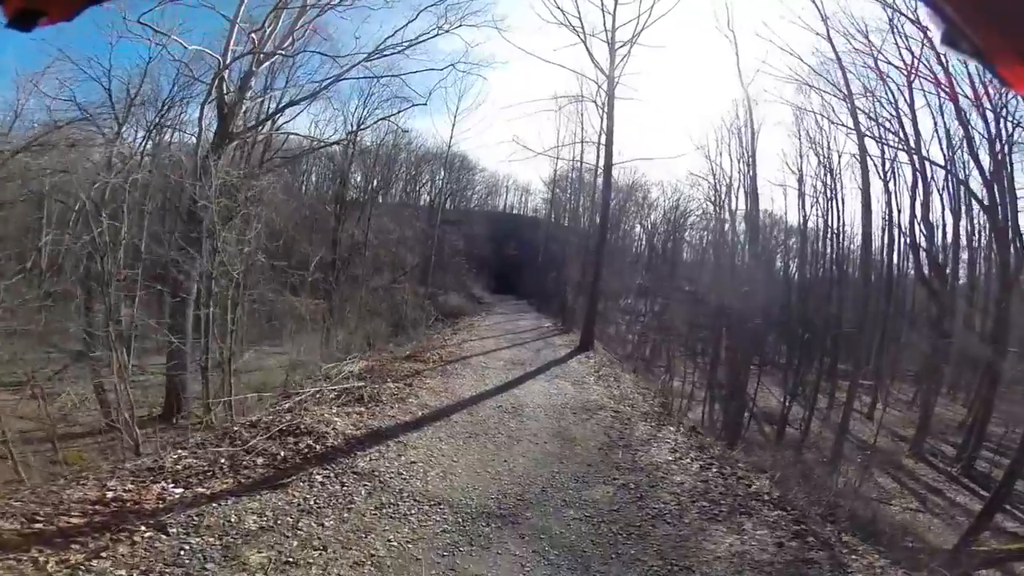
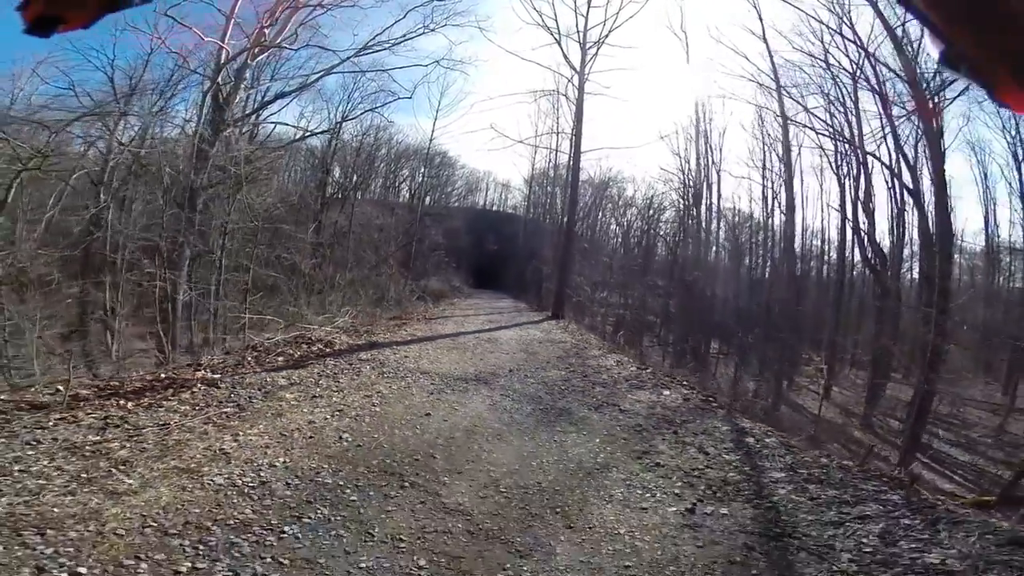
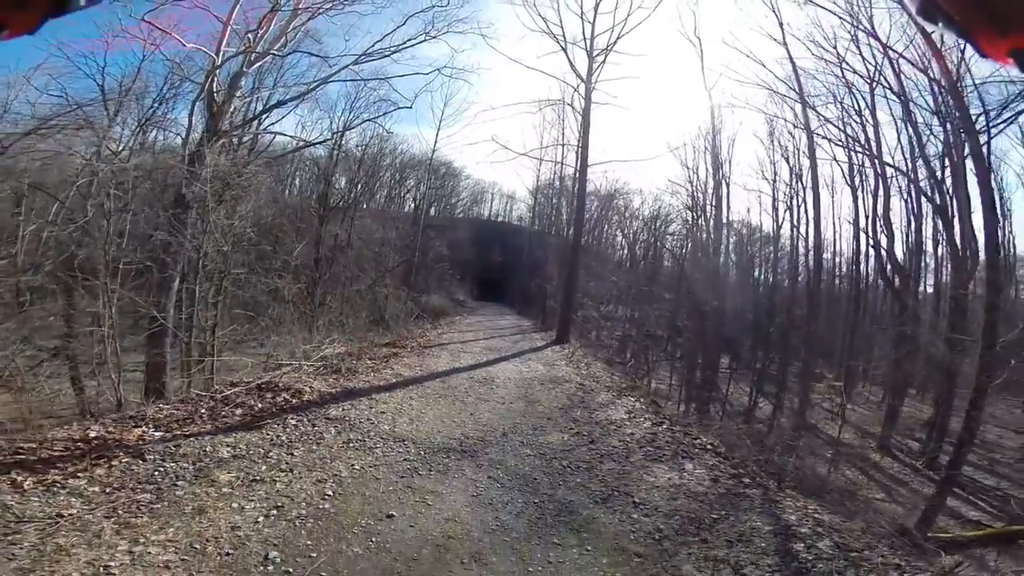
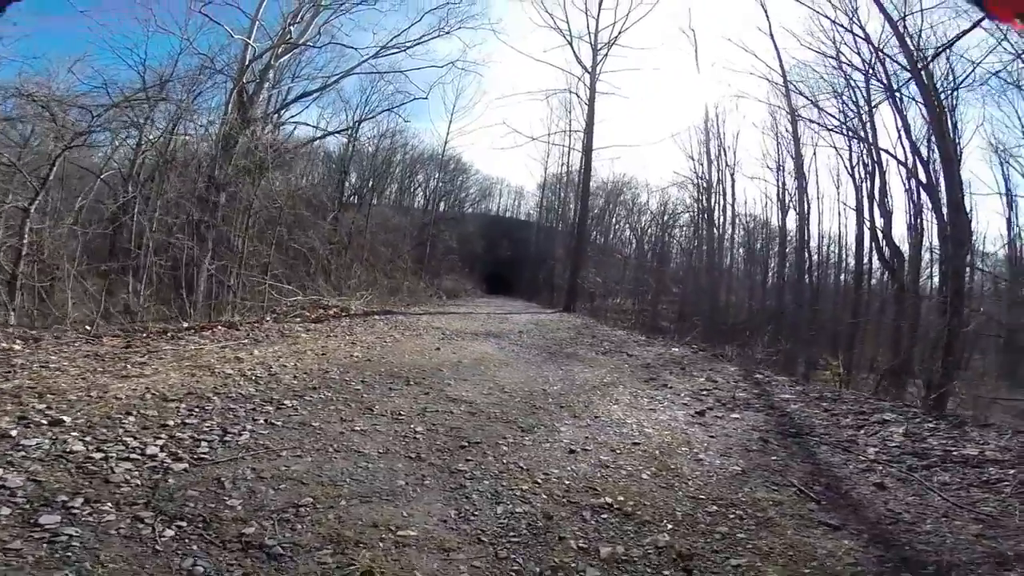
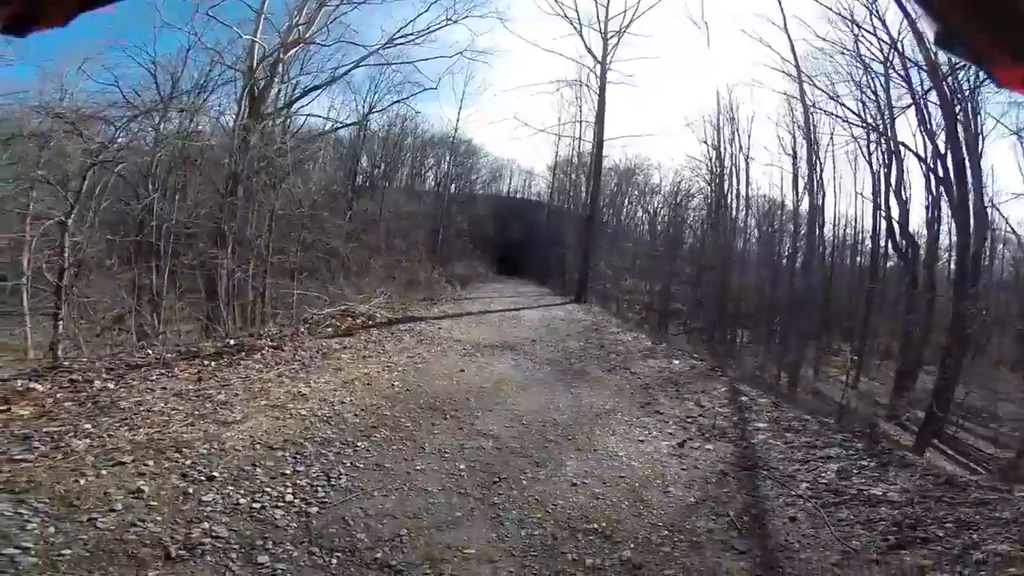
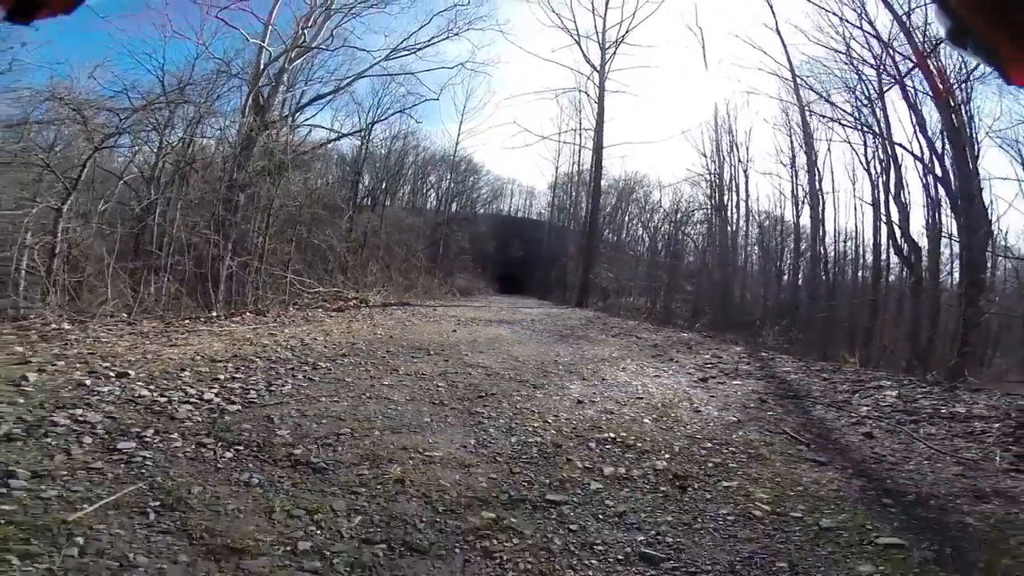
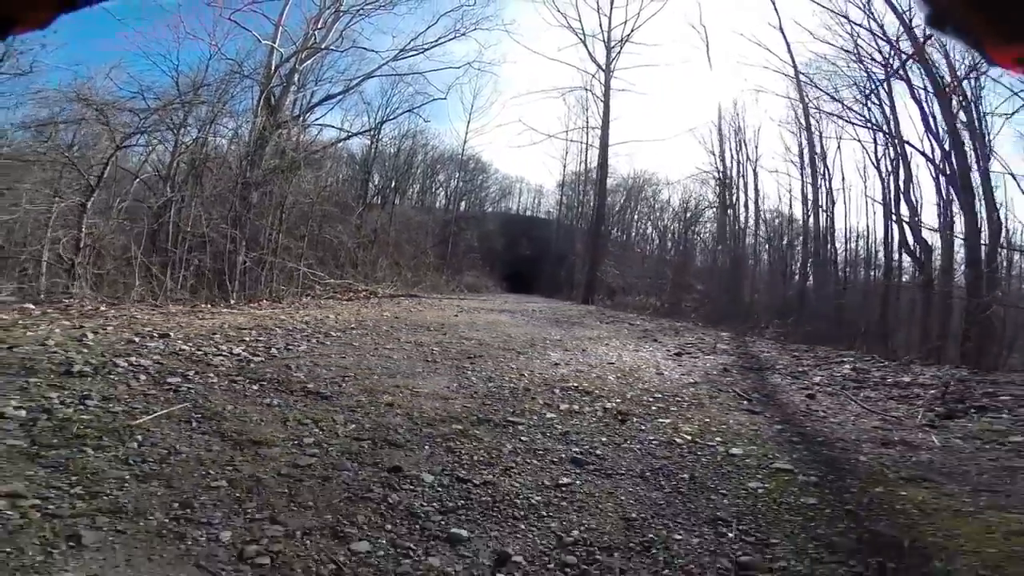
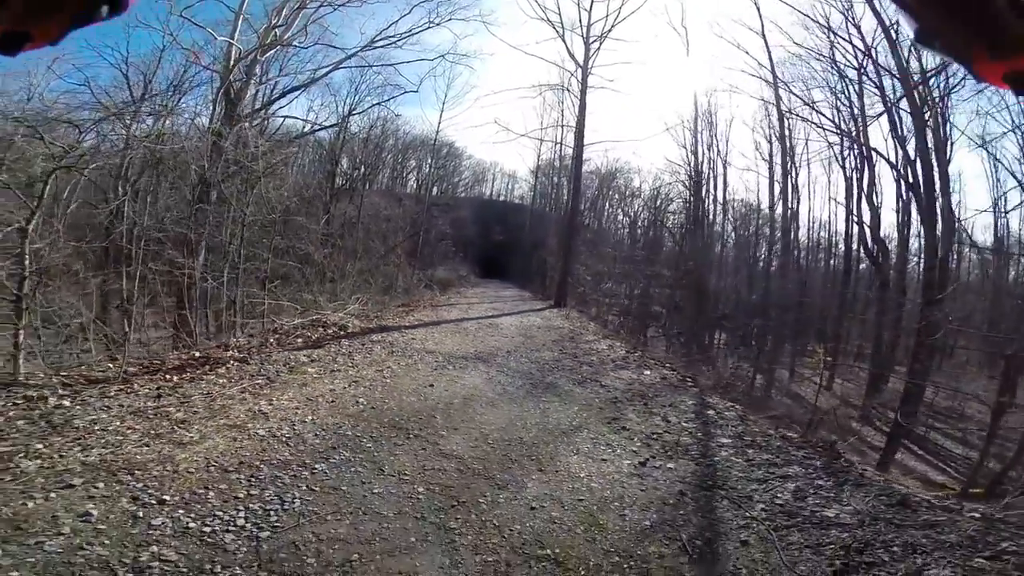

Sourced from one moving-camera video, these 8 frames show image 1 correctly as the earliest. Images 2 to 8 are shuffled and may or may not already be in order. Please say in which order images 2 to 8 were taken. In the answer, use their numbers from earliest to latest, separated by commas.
3, 2, 8, 5, 4, 6, 7
